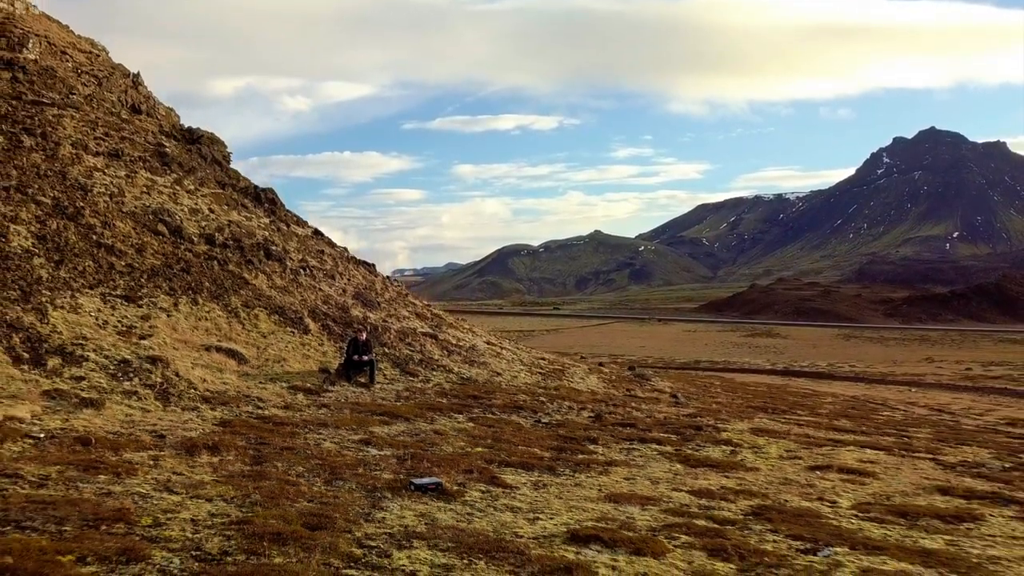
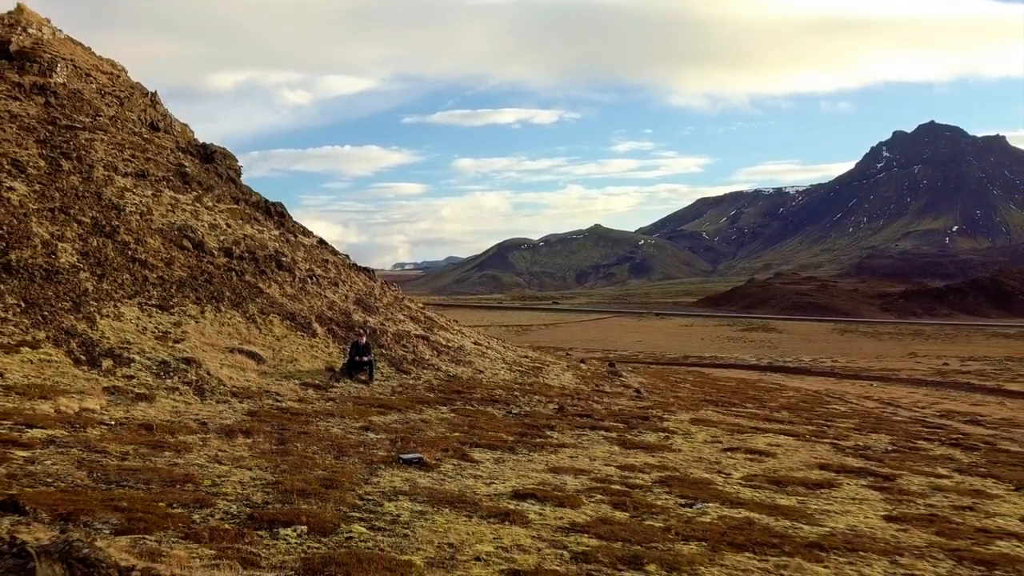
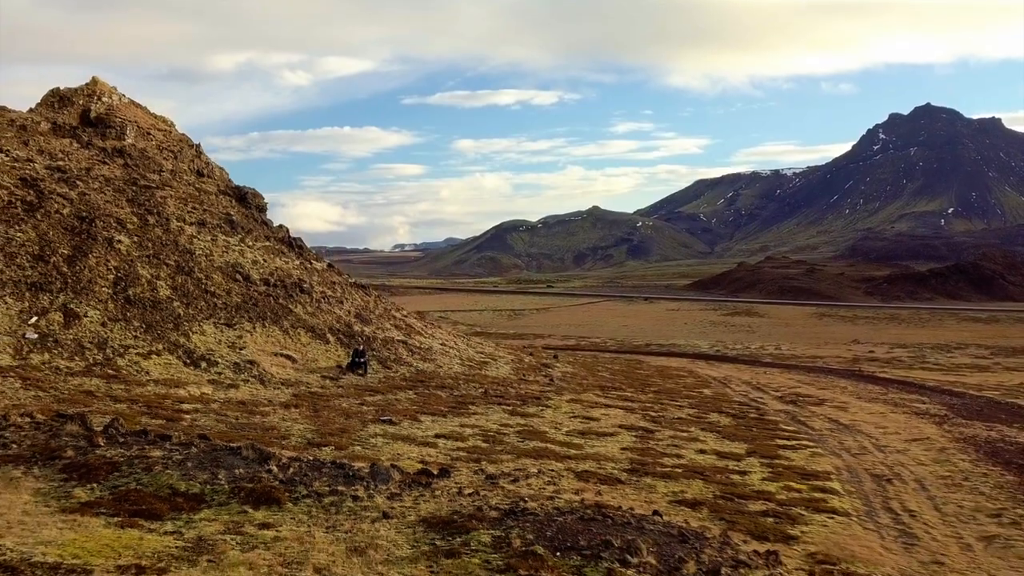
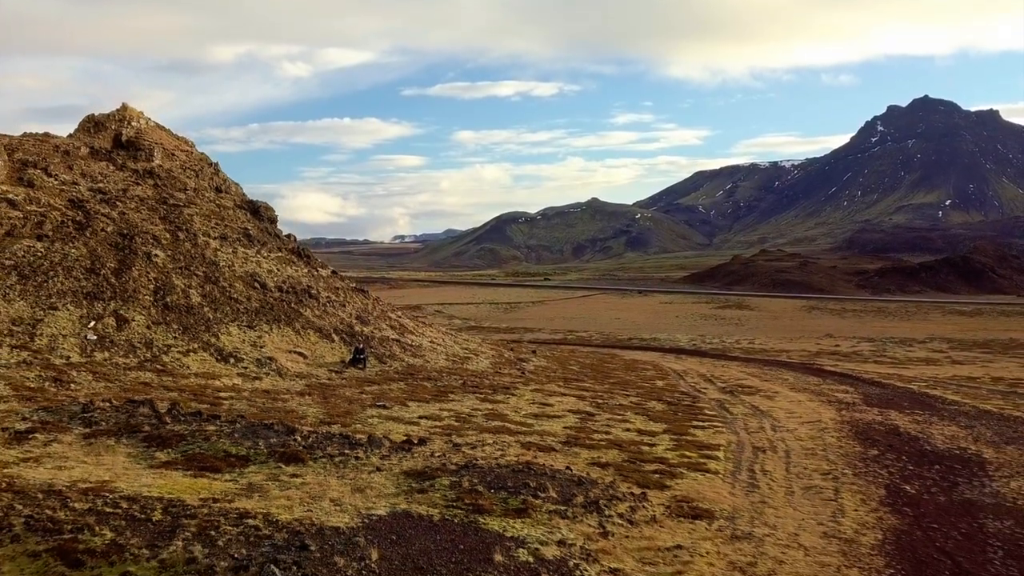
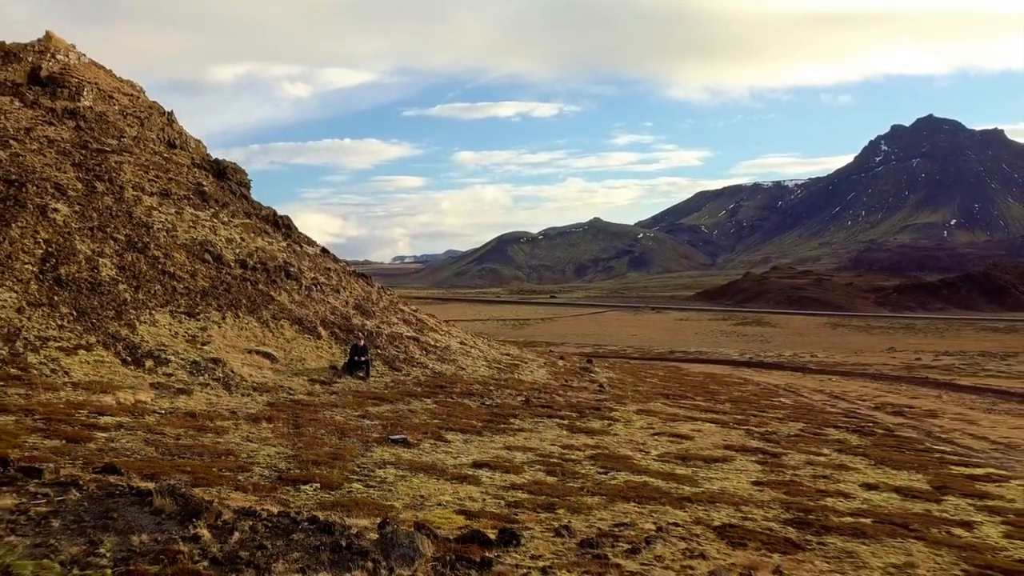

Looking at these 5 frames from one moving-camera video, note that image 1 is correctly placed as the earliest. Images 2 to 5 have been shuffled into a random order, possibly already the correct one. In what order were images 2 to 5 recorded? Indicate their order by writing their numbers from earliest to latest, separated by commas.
2, 5, 3, 4
